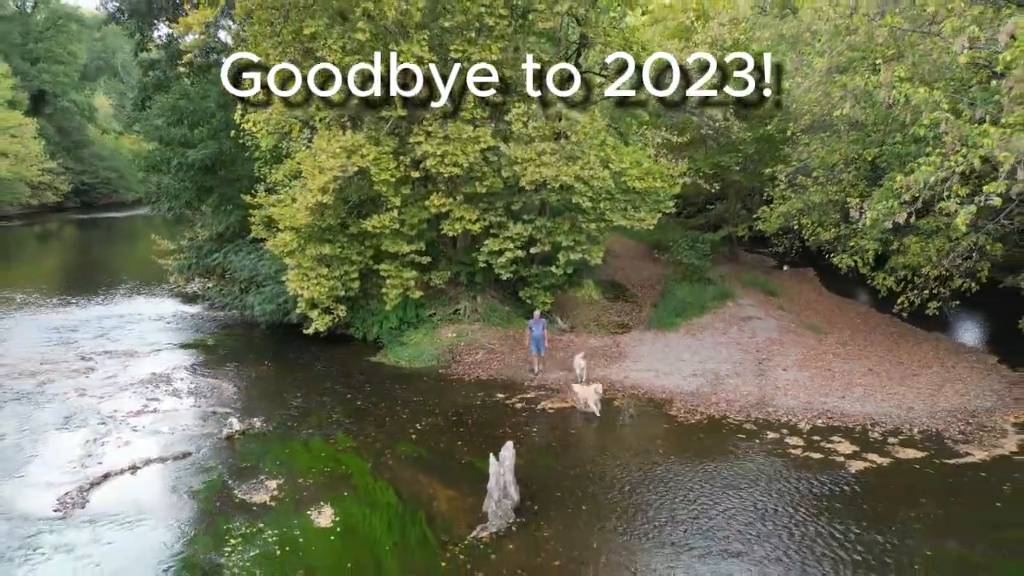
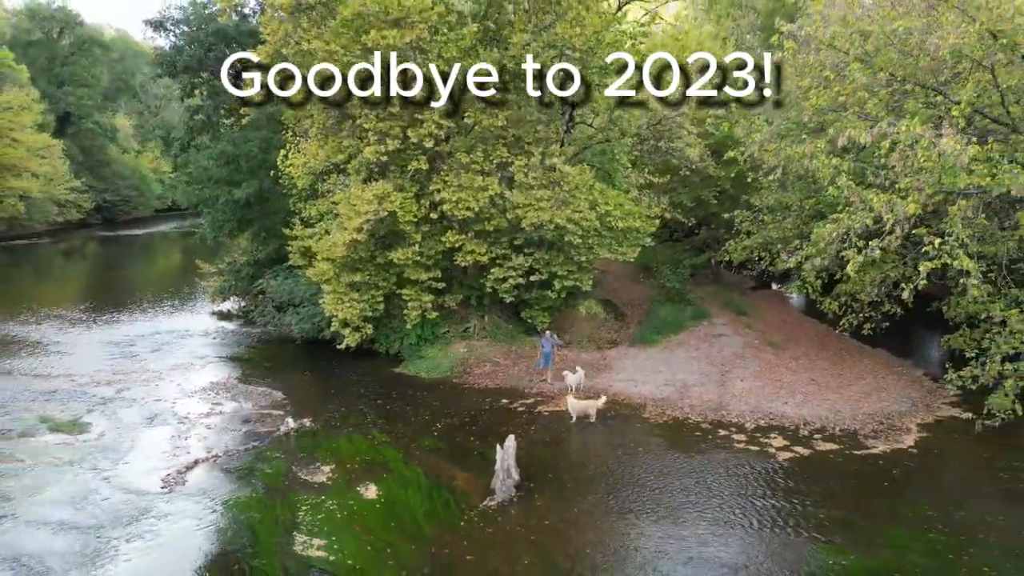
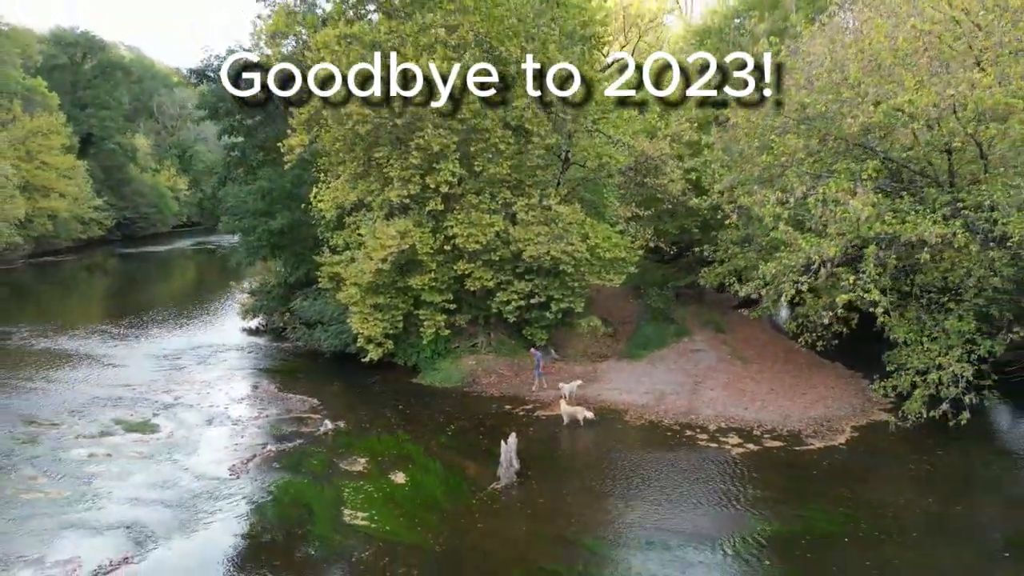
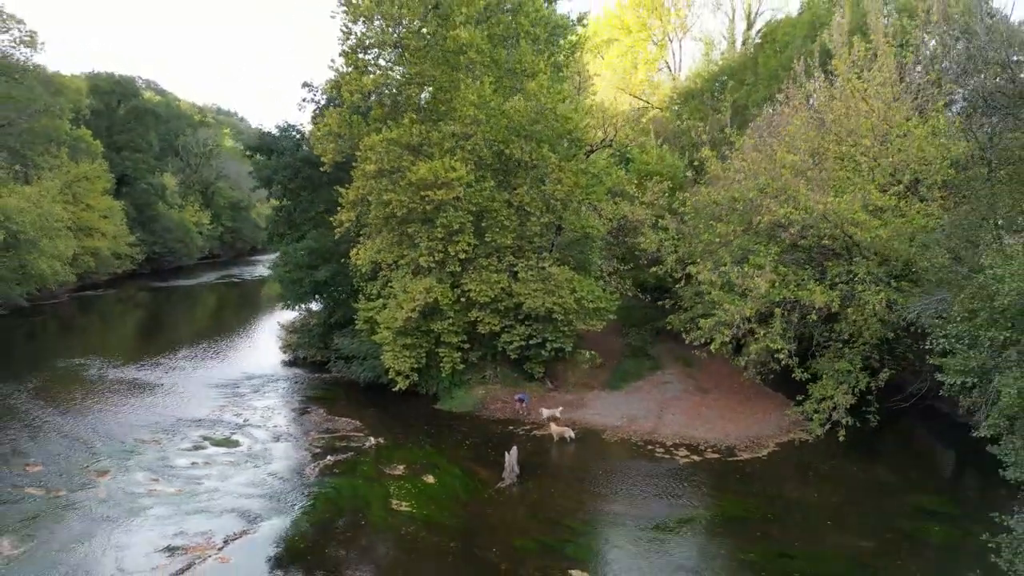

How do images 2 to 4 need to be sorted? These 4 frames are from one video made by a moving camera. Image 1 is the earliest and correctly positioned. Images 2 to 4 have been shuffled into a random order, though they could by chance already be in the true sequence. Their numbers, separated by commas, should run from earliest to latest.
2, 3, 4
